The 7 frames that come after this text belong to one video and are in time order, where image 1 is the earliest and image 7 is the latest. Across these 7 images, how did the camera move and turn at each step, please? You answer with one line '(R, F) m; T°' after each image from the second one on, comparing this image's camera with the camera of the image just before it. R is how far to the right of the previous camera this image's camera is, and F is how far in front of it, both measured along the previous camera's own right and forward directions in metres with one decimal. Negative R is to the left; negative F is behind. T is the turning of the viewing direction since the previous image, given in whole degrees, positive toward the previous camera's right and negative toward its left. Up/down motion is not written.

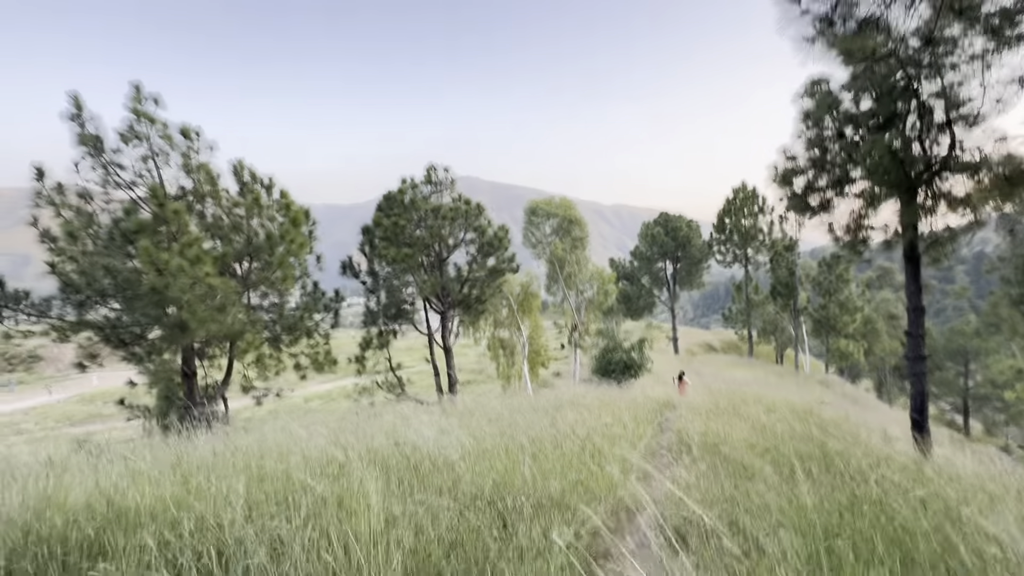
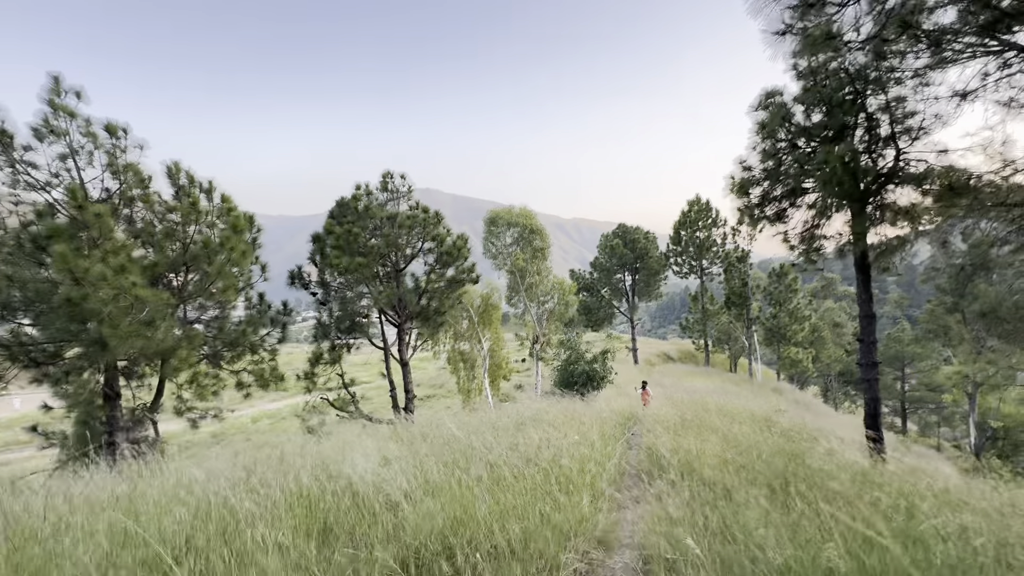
(+0.1, +0.3) m; +5°
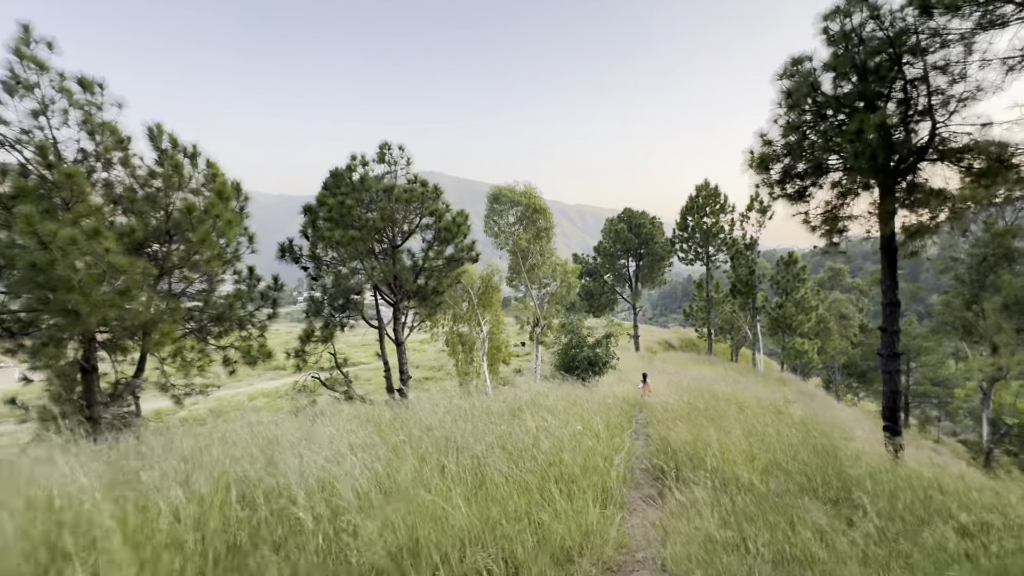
(0.0, +0.5) m; 0°
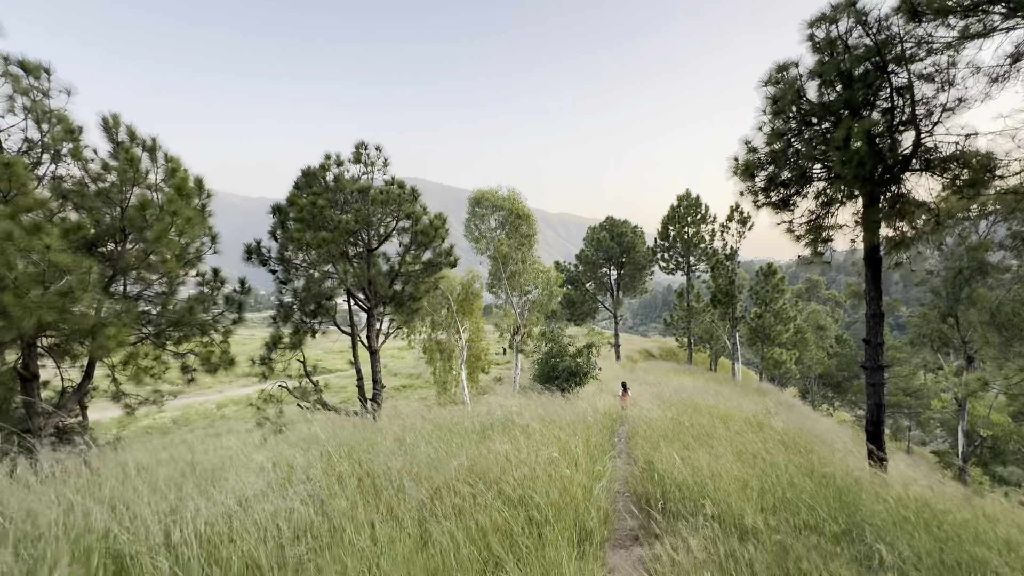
(+0.1, +0.3) m; +2°
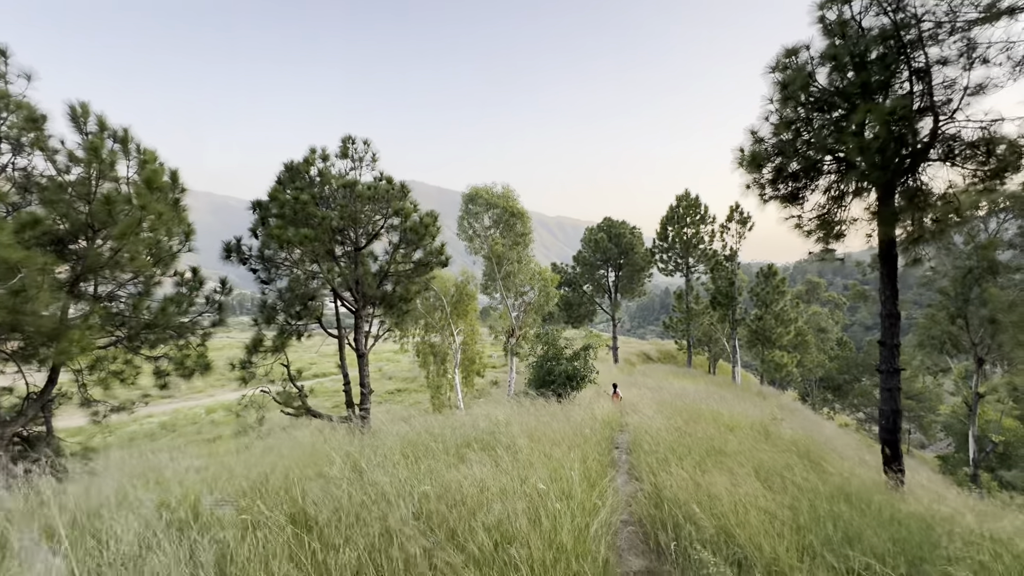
(+0.1, +0.5) m; 0°
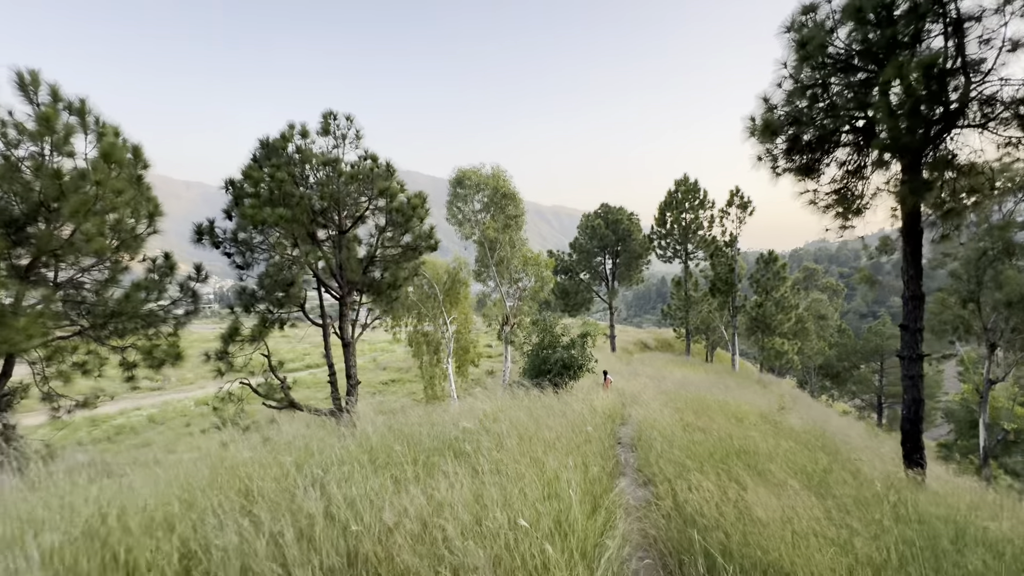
(+0.1, +0.5) m; +1°
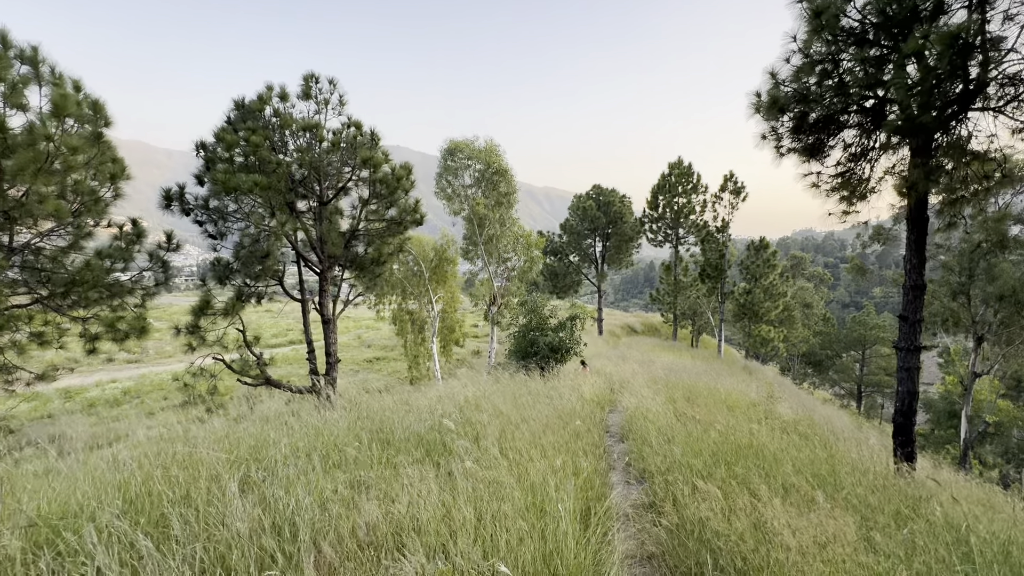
(0.0, +0.3) m; +2°
